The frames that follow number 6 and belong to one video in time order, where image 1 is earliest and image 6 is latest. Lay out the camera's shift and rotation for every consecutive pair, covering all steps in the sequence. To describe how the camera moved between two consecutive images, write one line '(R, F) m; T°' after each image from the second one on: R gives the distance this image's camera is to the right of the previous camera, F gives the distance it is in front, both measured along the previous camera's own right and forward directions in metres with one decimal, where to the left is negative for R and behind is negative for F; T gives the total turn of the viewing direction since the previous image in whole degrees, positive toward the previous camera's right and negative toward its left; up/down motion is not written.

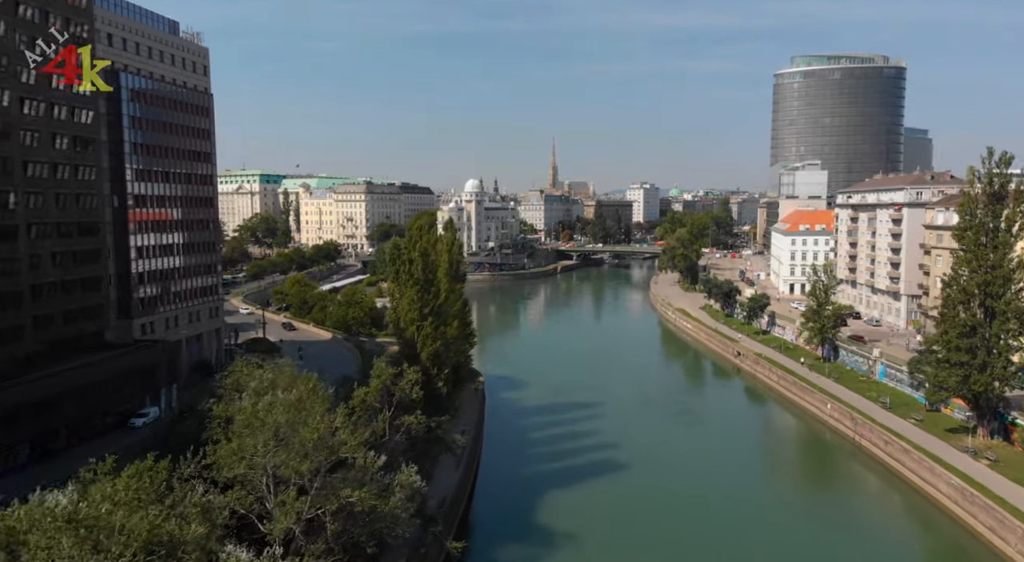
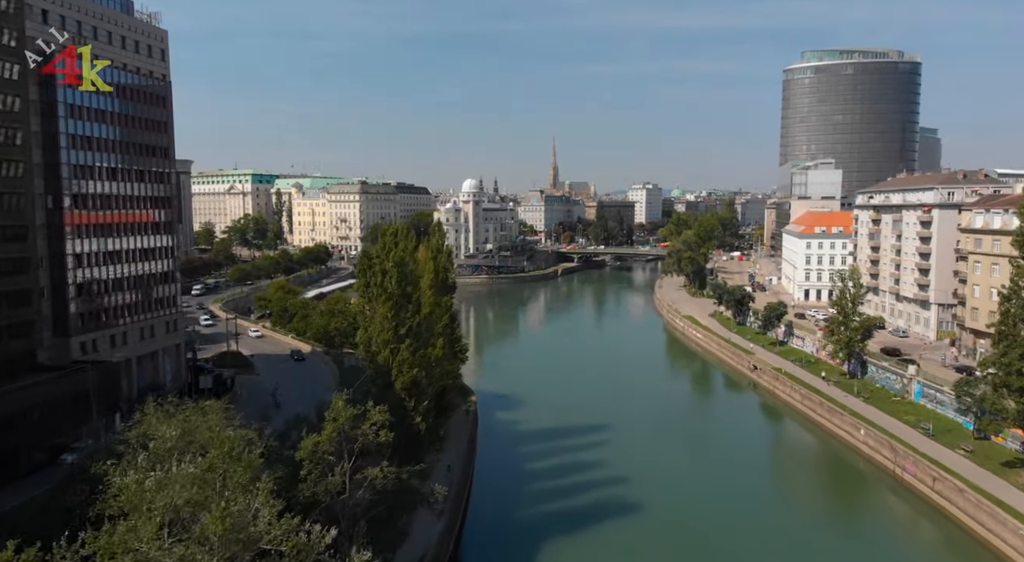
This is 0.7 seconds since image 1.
(+0.2, +2.8) m; 0°
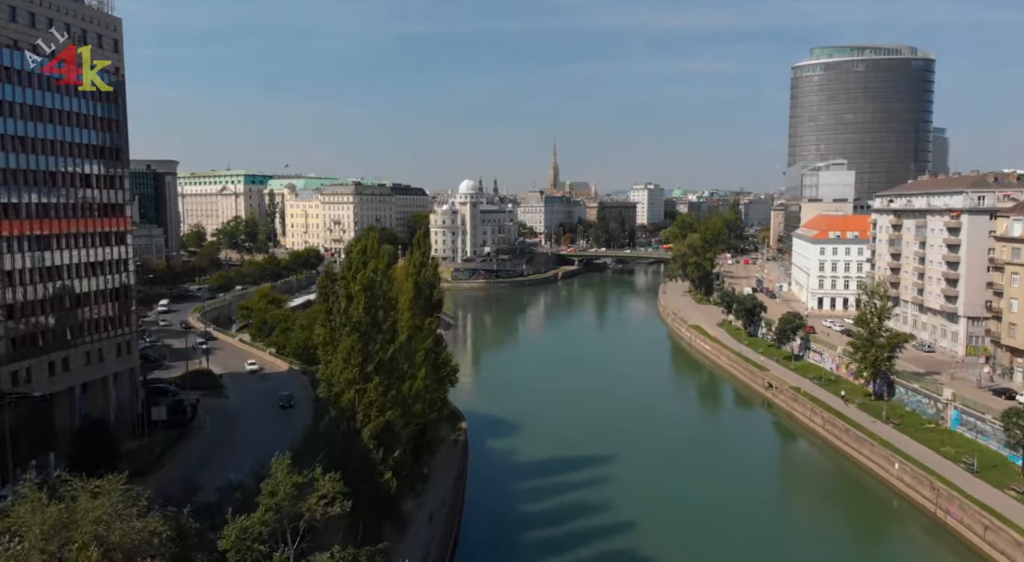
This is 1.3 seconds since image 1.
(+0.2, +2.4) m; 0°
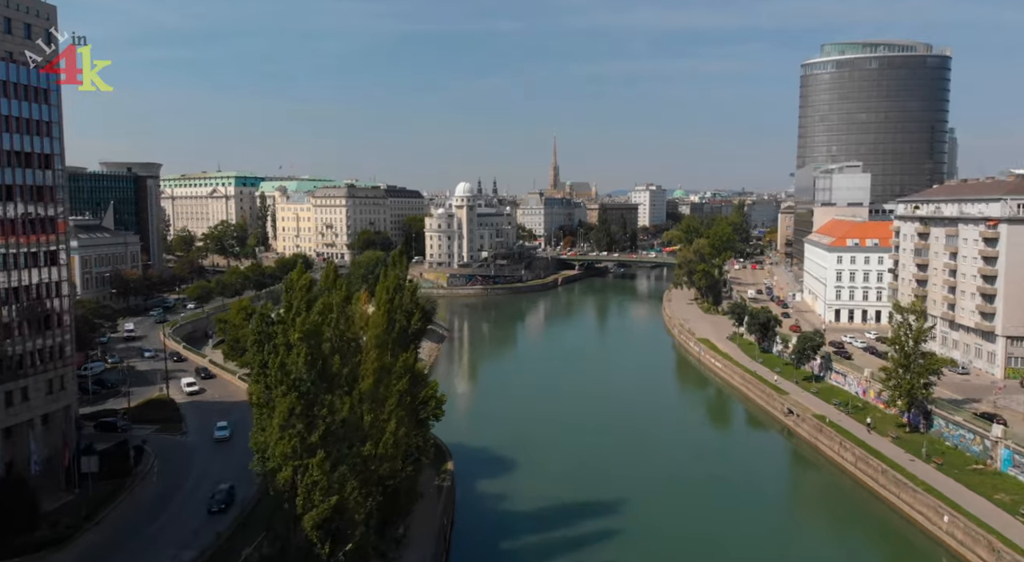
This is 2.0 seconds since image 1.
(+0.2, +2.6) m; 0°
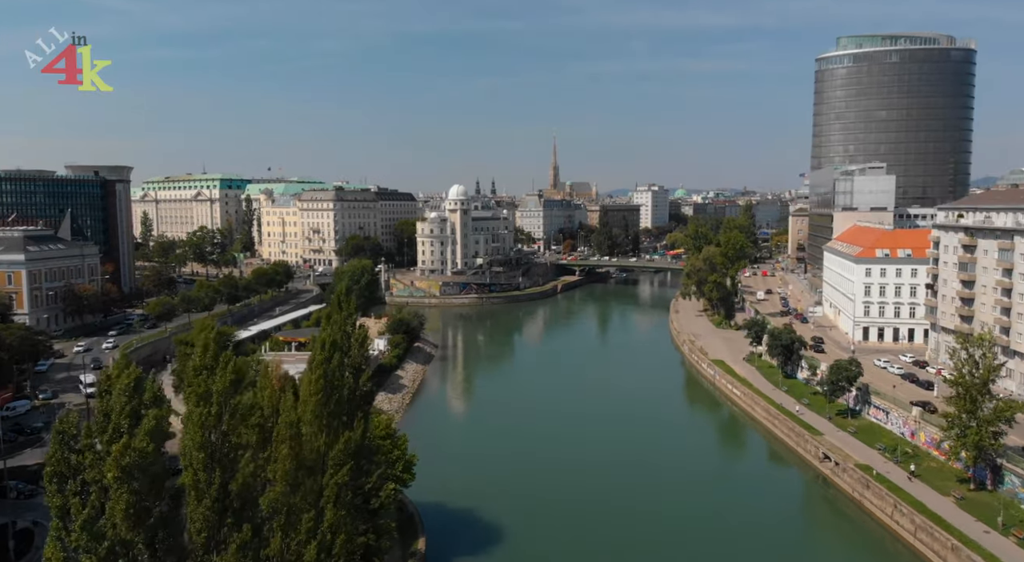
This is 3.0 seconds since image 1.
(+0.3, +3.8) m; 0°
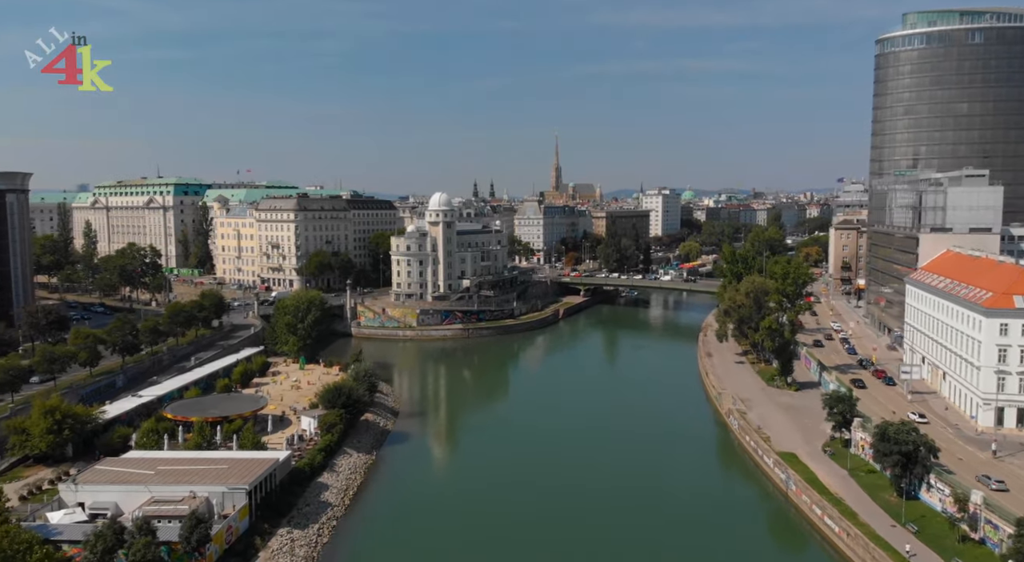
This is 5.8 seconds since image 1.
(+0.7, +10.7) m; 0°
